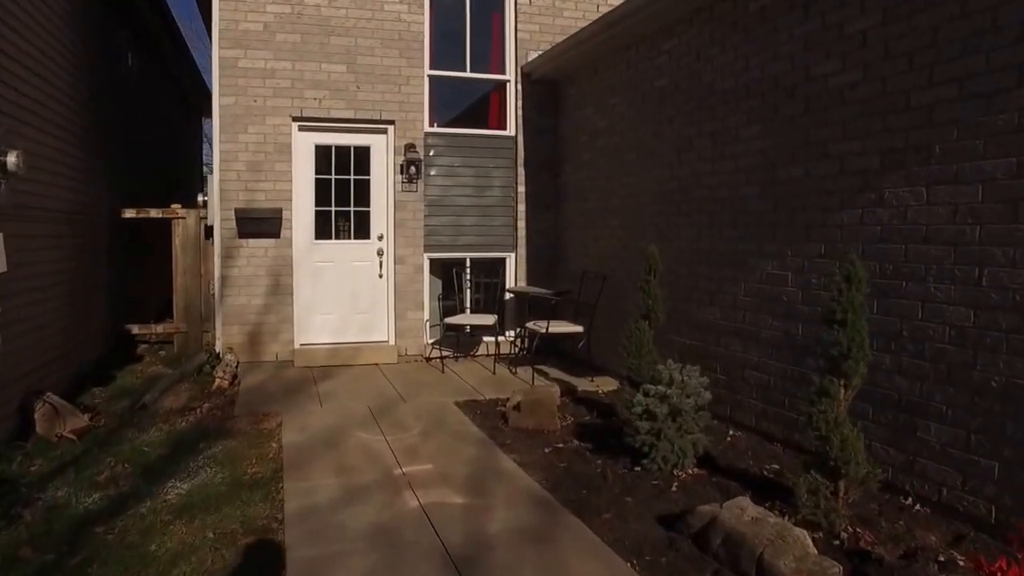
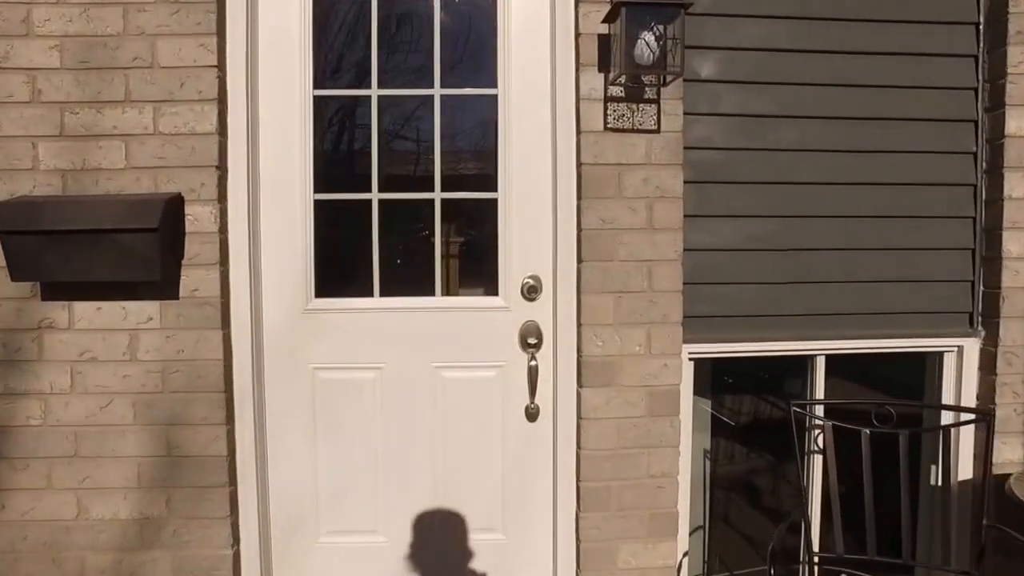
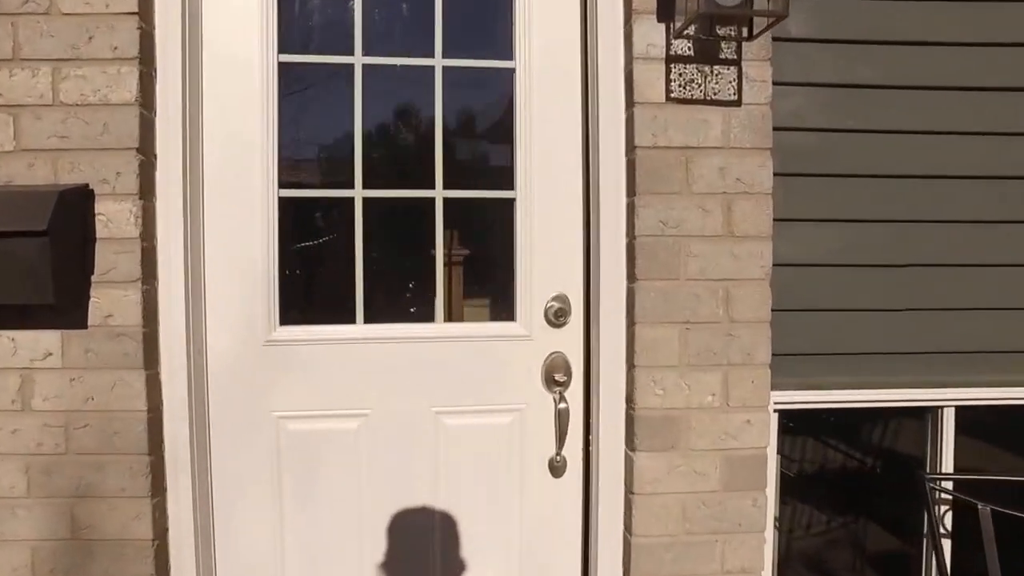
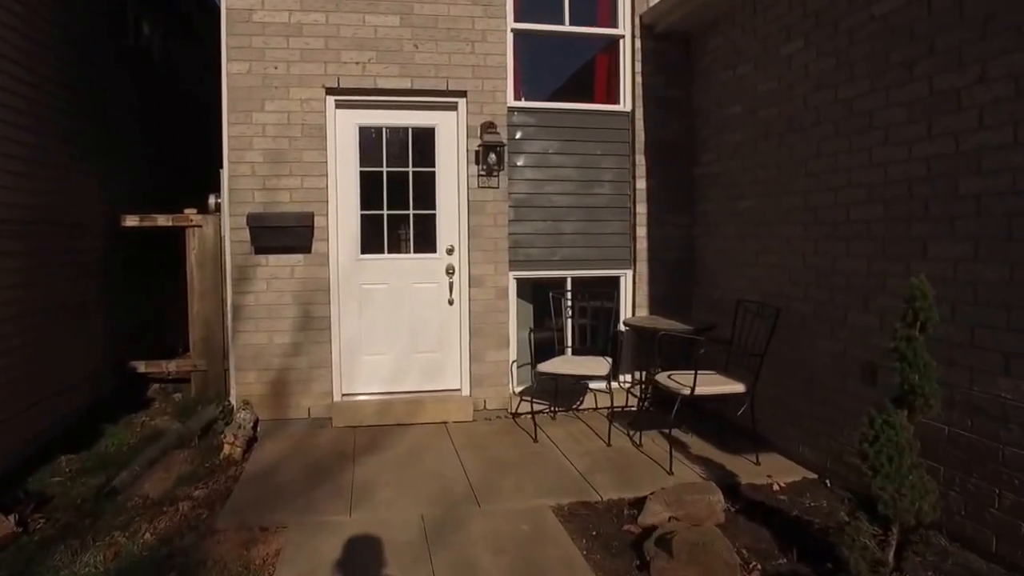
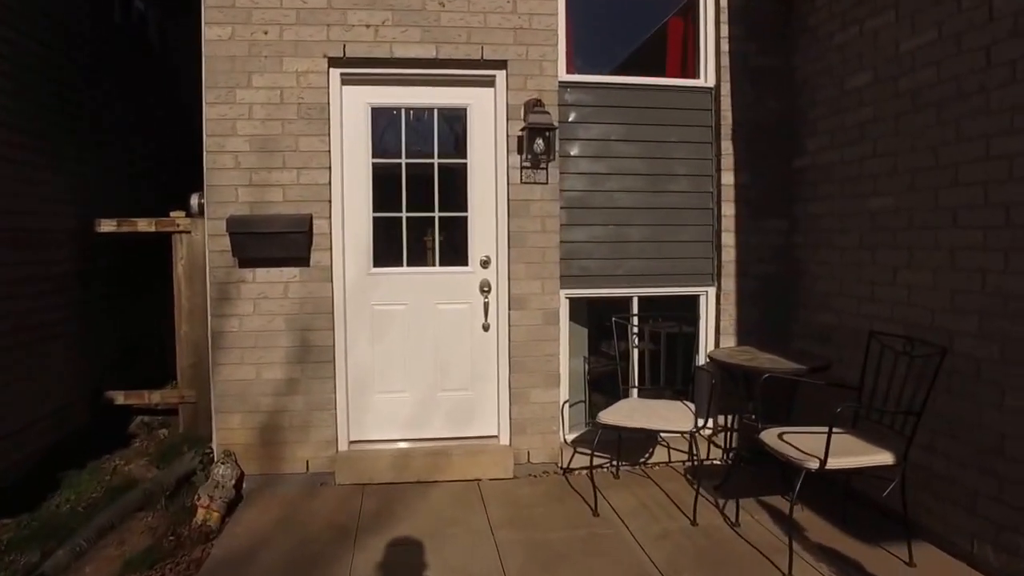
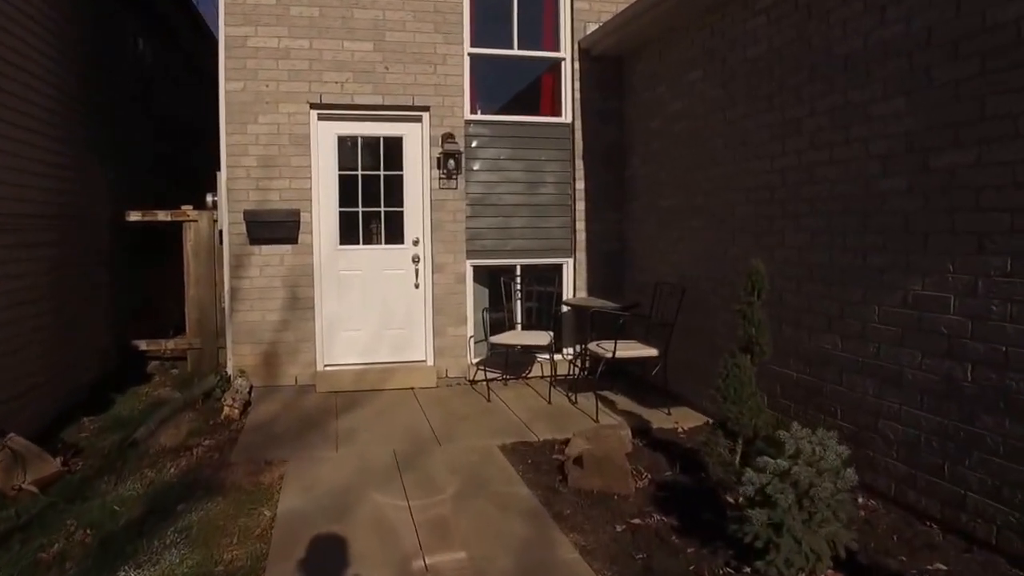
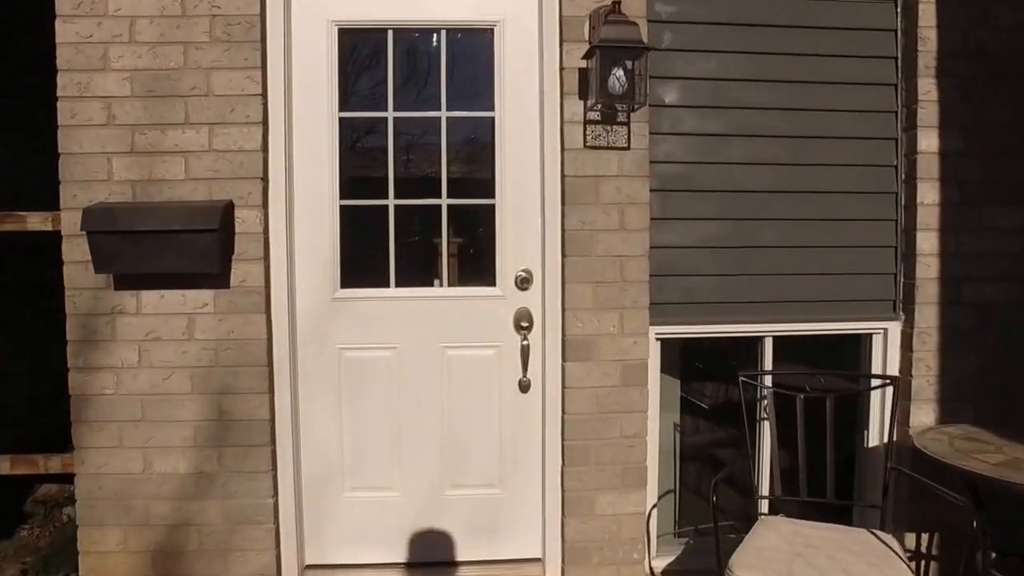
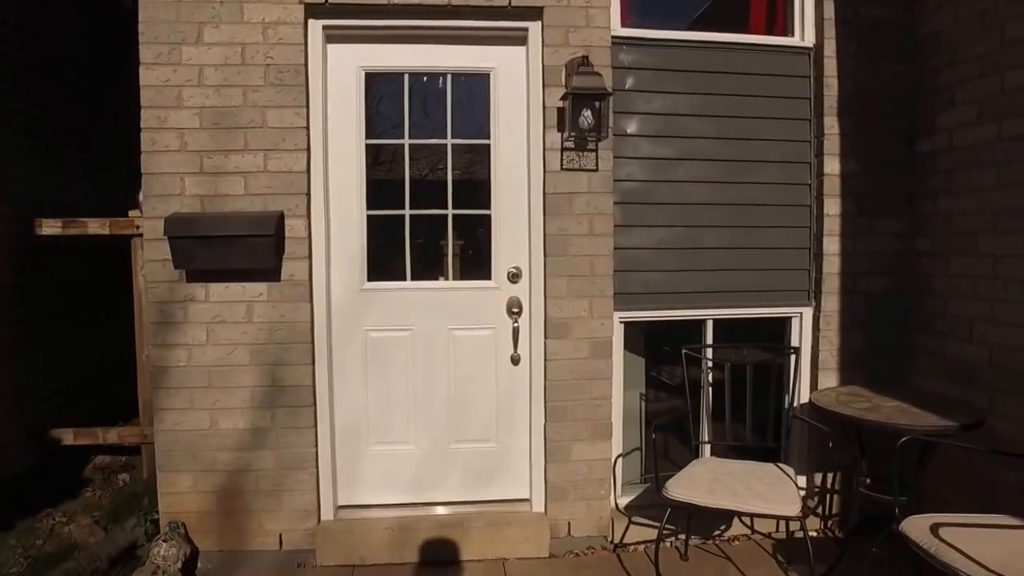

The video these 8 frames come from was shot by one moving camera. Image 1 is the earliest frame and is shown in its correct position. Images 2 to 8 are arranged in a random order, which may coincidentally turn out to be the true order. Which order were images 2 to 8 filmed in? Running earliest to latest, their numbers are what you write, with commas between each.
6, 4, 5, 8, 7, 2, 3
